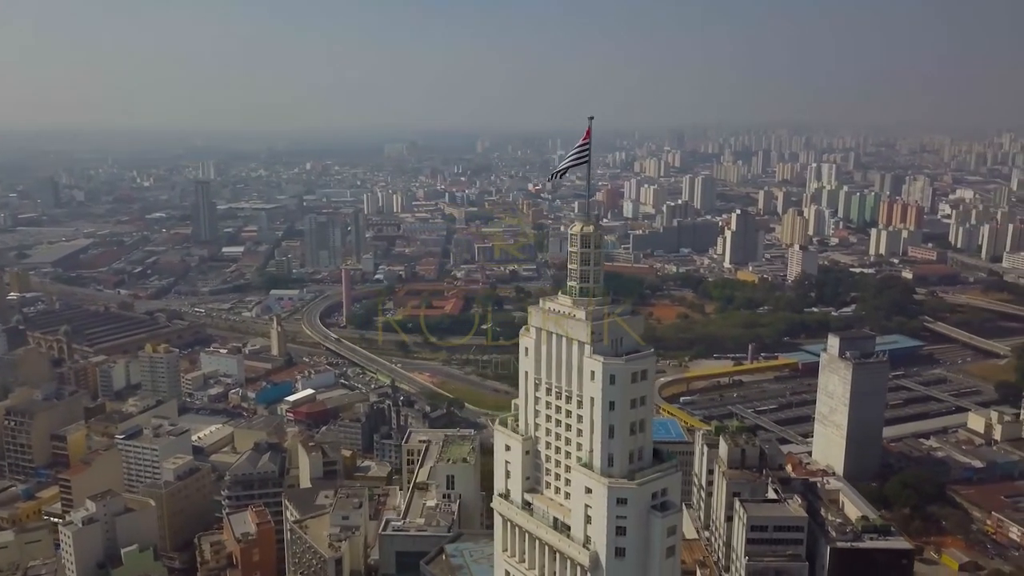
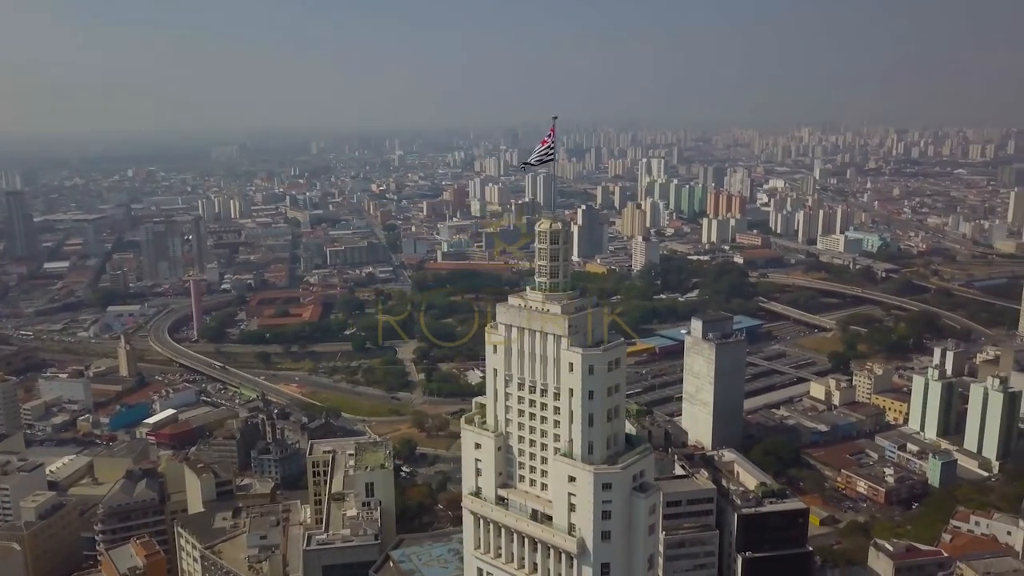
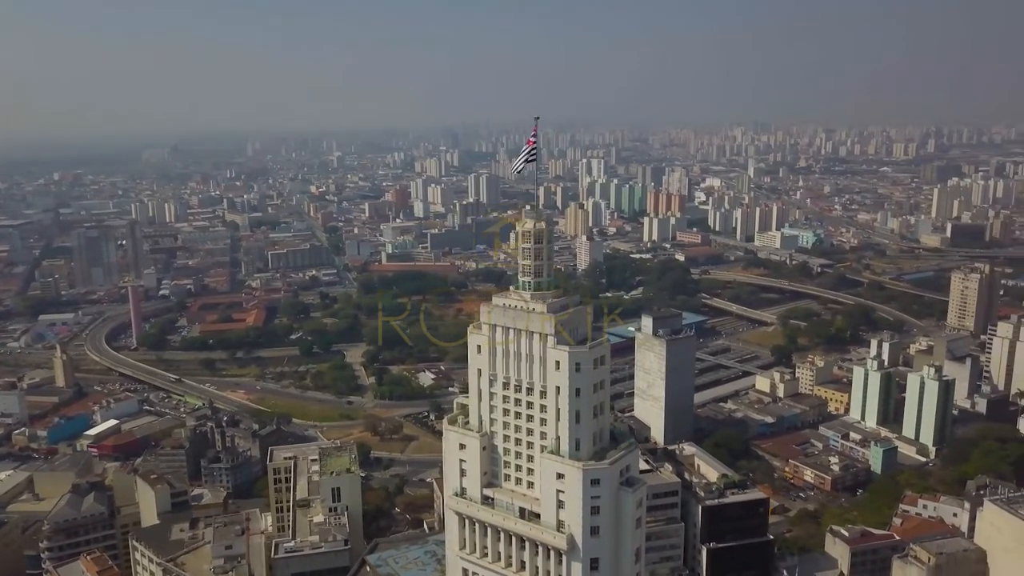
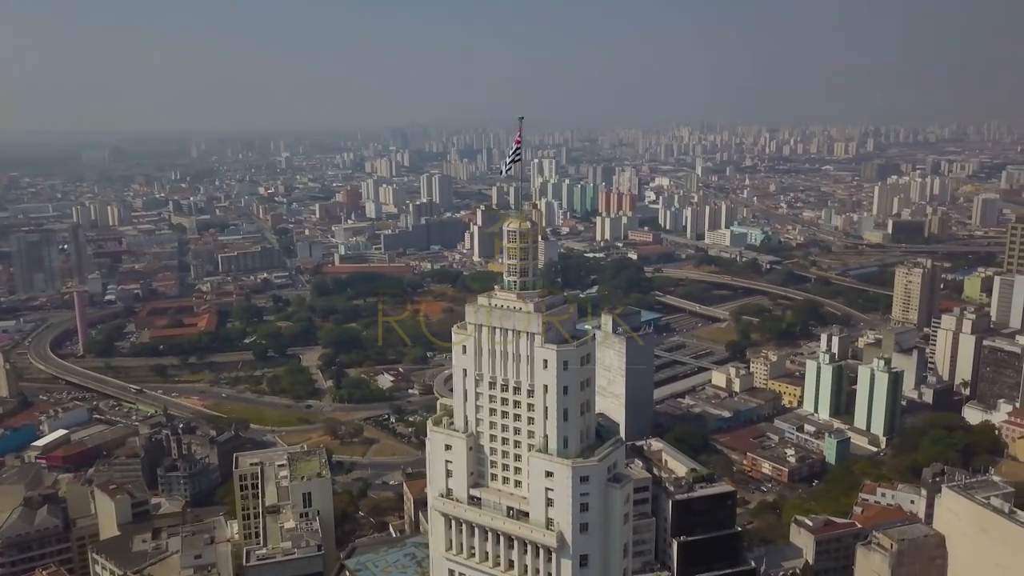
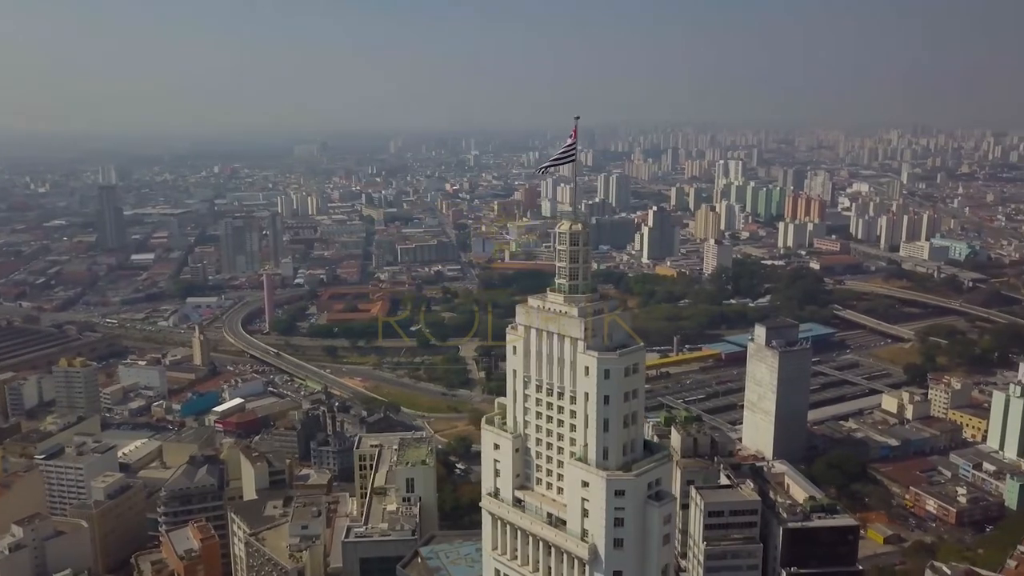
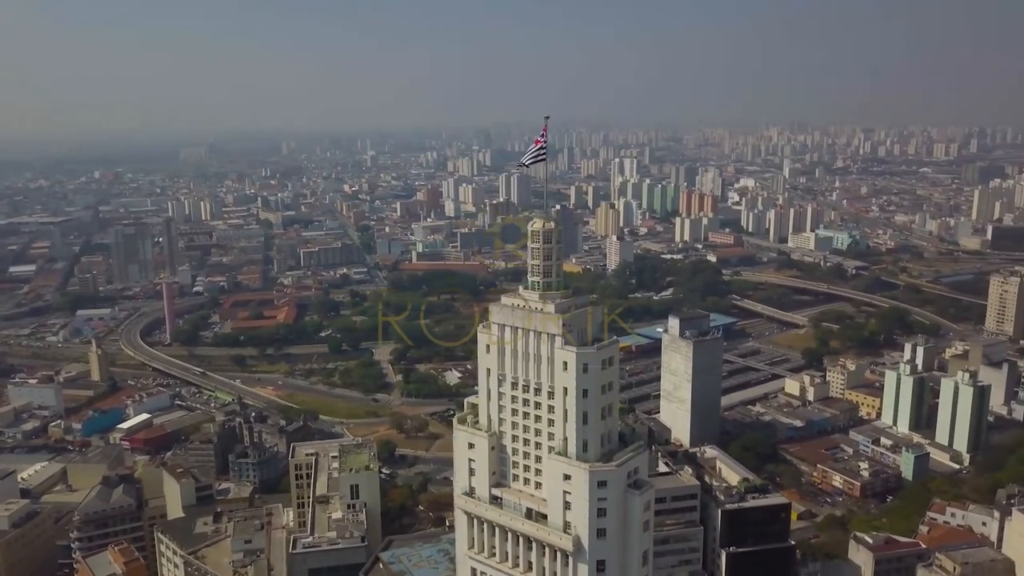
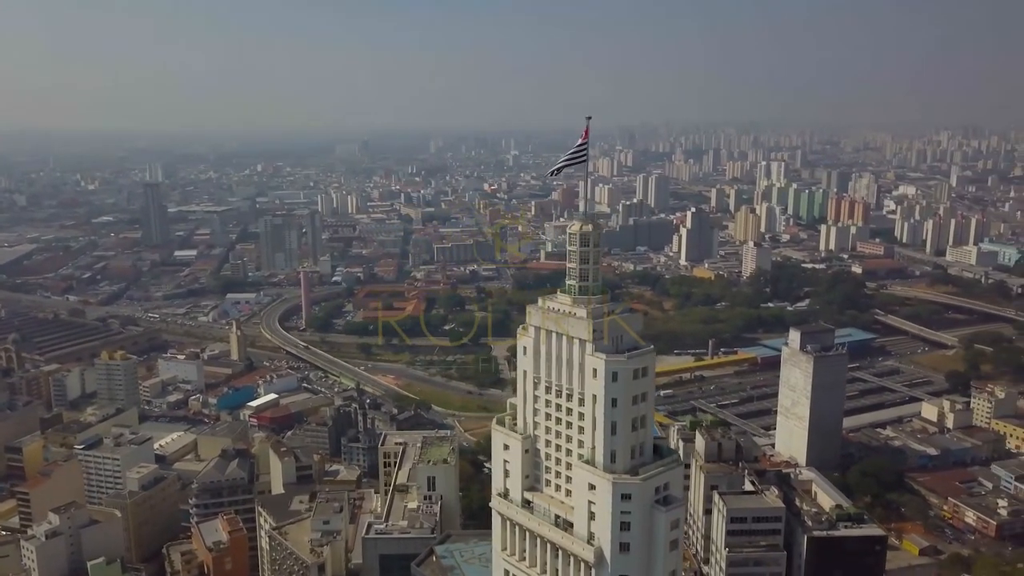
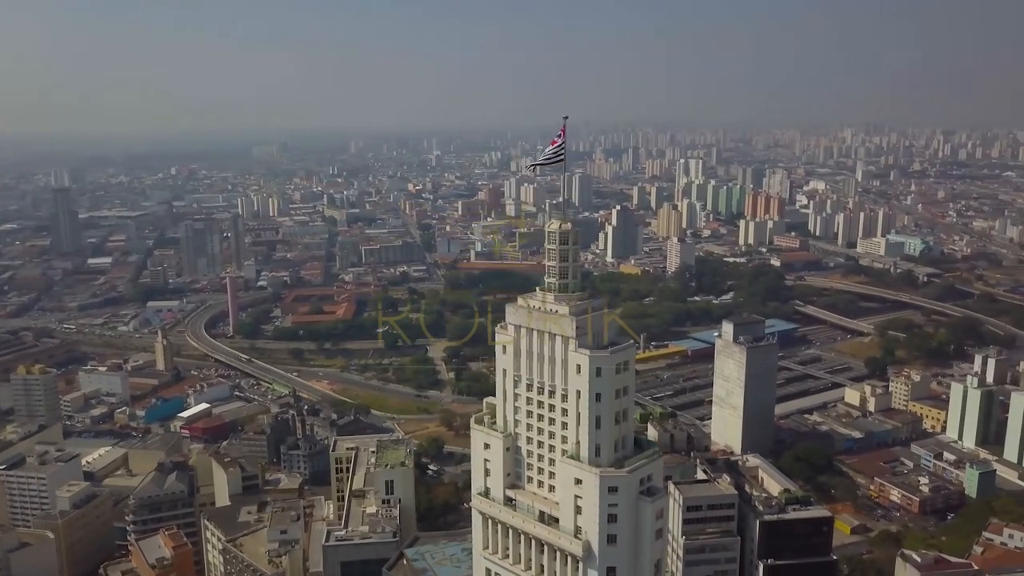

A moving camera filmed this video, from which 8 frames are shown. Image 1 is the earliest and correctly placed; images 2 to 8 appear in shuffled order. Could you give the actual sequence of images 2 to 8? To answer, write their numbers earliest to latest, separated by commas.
7, 5, 8, 2, 6, 3, 4
